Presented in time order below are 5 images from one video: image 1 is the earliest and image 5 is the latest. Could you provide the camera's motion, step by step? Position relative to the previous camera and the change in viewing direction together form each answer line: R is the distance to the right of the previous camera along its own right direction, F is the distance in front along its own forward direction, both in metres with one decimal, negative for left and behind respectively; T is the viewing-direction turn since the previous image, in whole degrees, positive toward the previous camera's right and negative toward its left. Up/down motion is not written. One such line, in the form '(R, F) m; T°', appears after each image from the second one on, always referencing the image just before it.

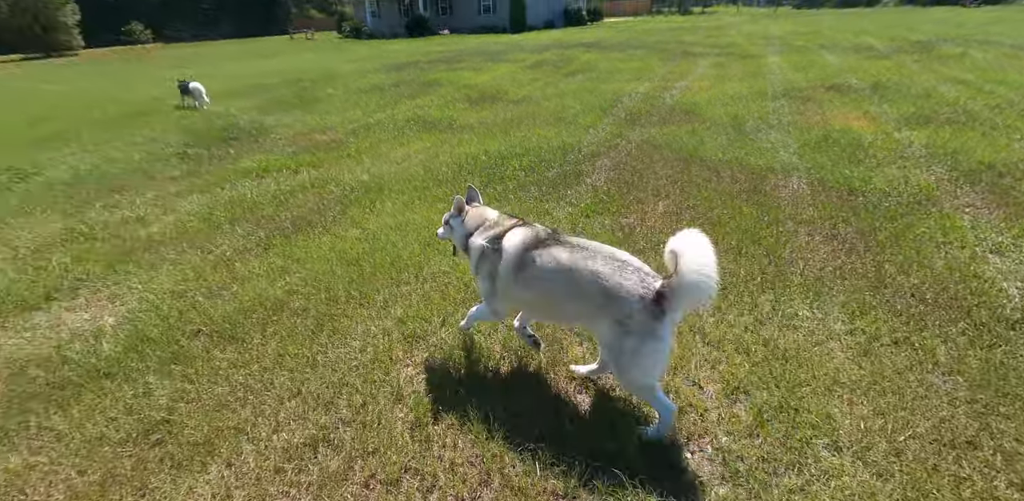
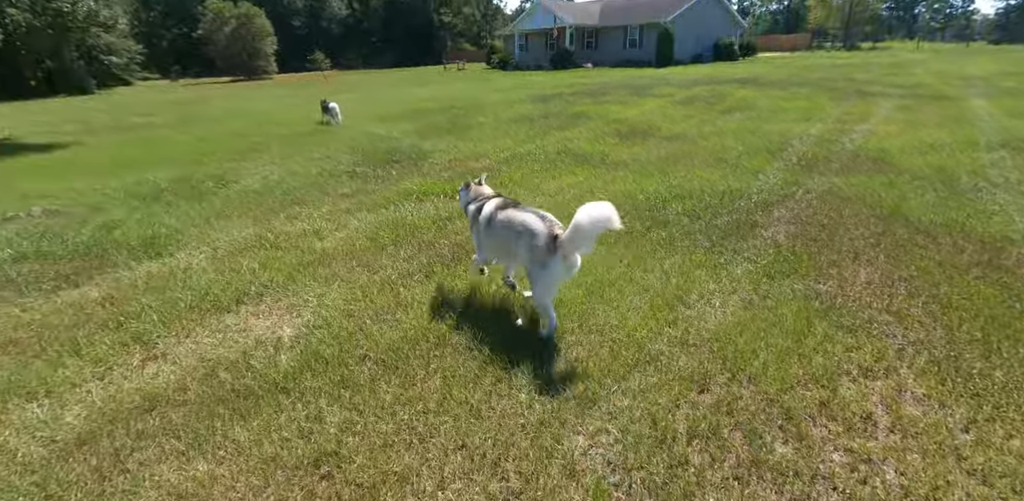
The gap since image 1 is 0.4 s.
(-0.3, +0.2) m; -13°
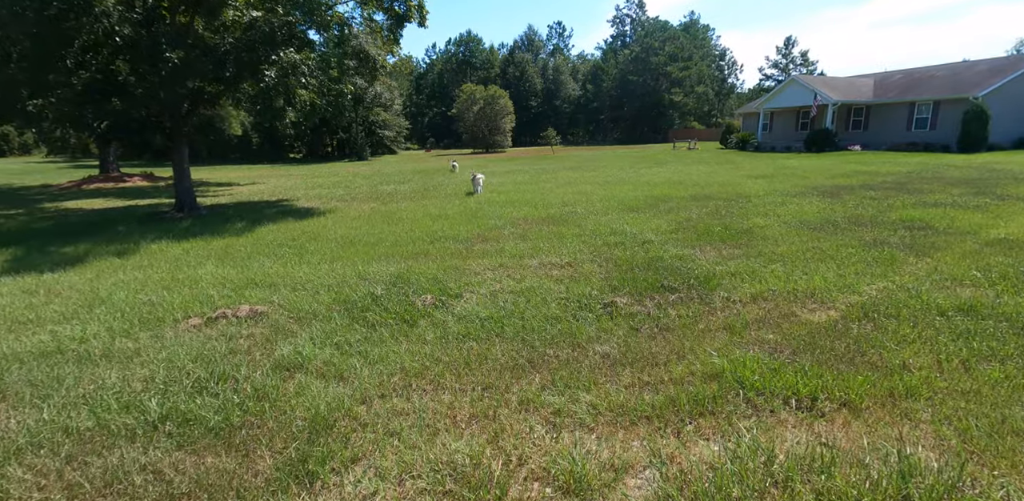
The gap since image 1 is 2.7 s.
(-1.2, +2.2) m; -22°
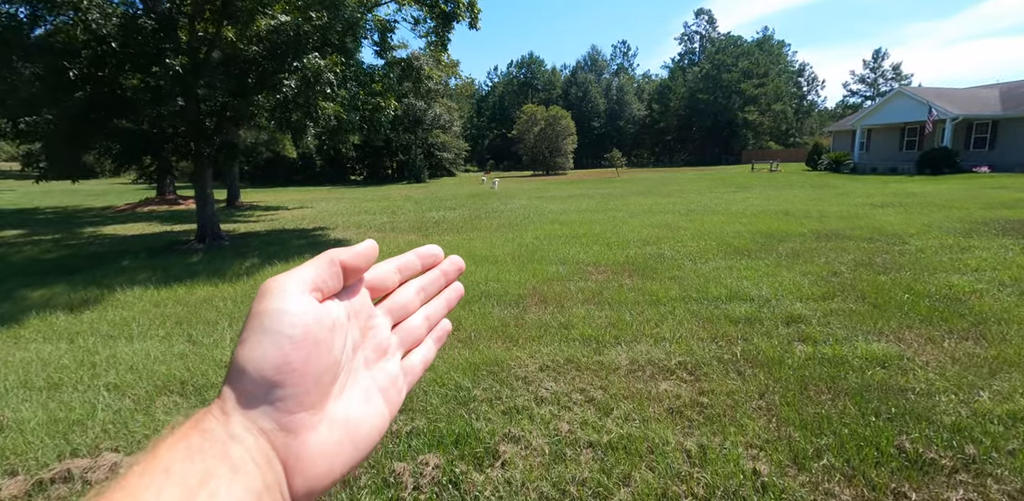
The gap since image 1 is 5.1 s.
(-0.1, +2.5) m; -6°
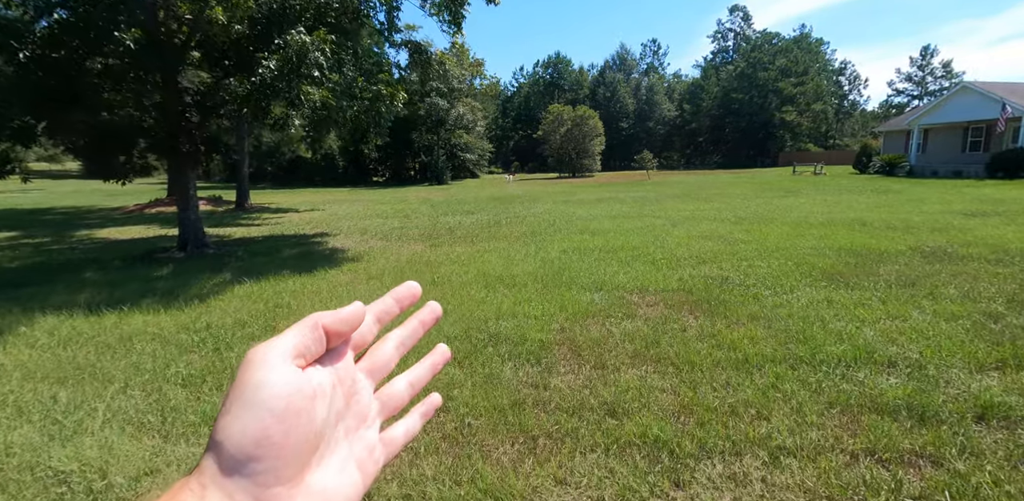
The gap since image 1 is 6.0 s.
(0.0, +1.8) m; -3°
